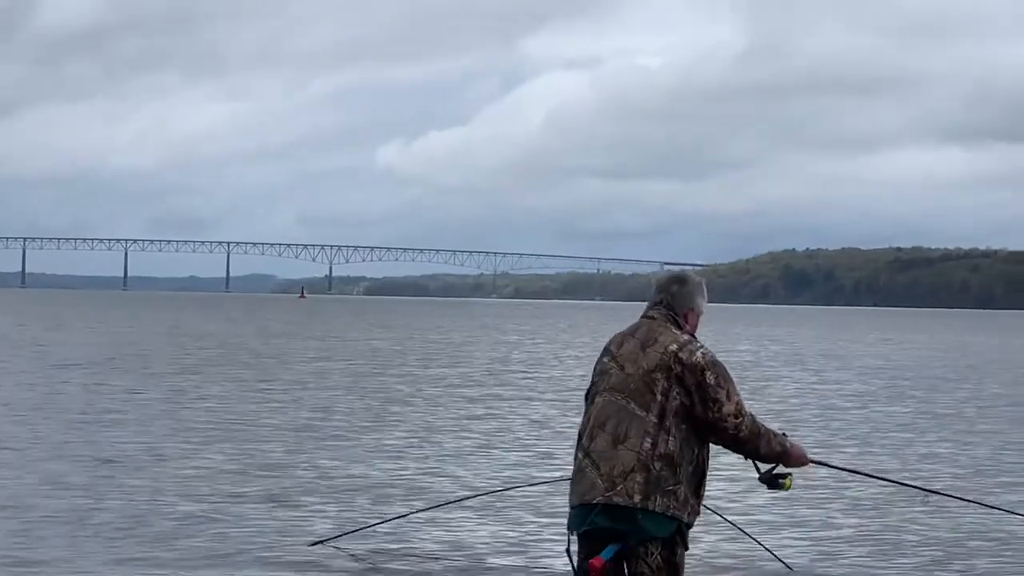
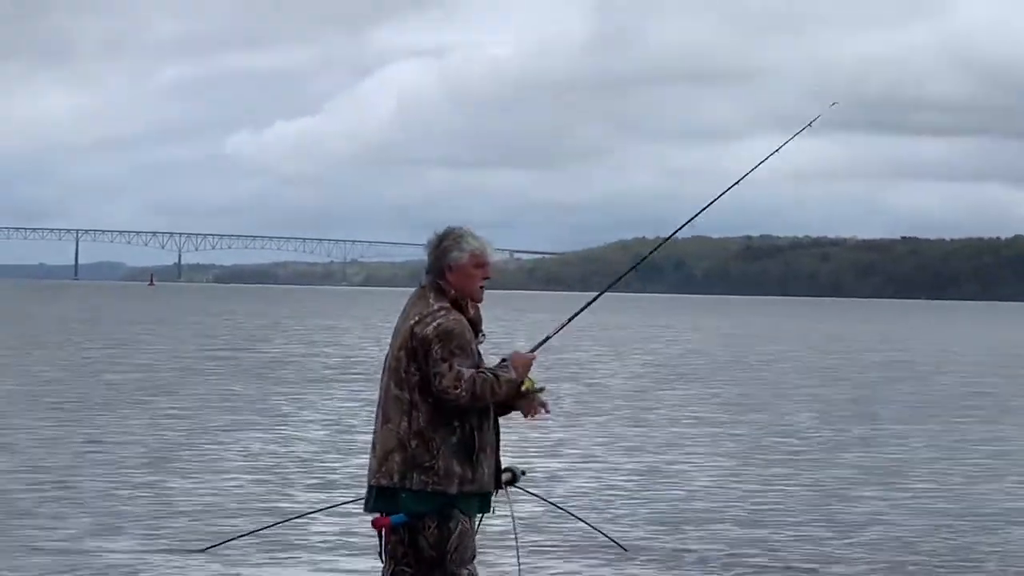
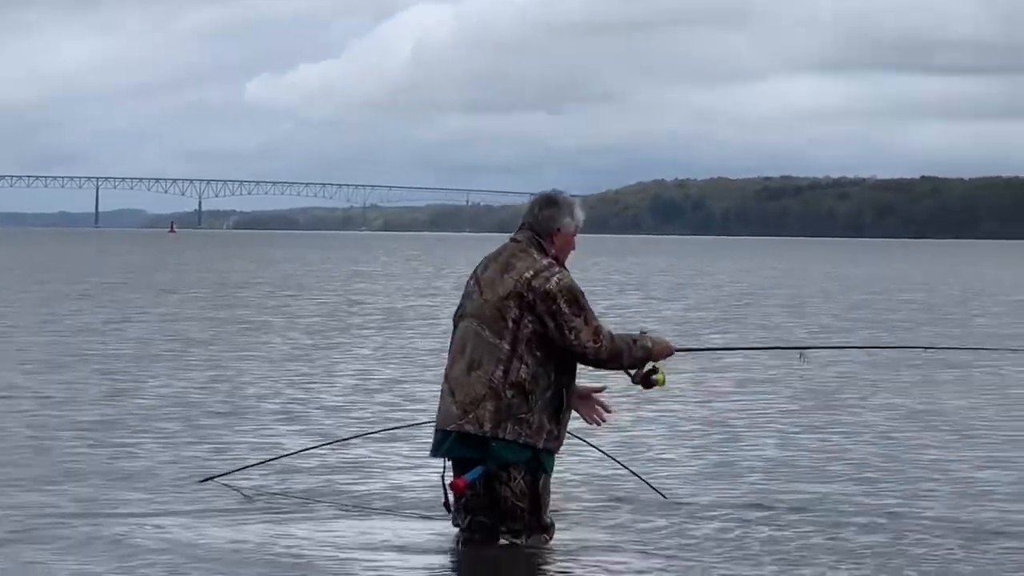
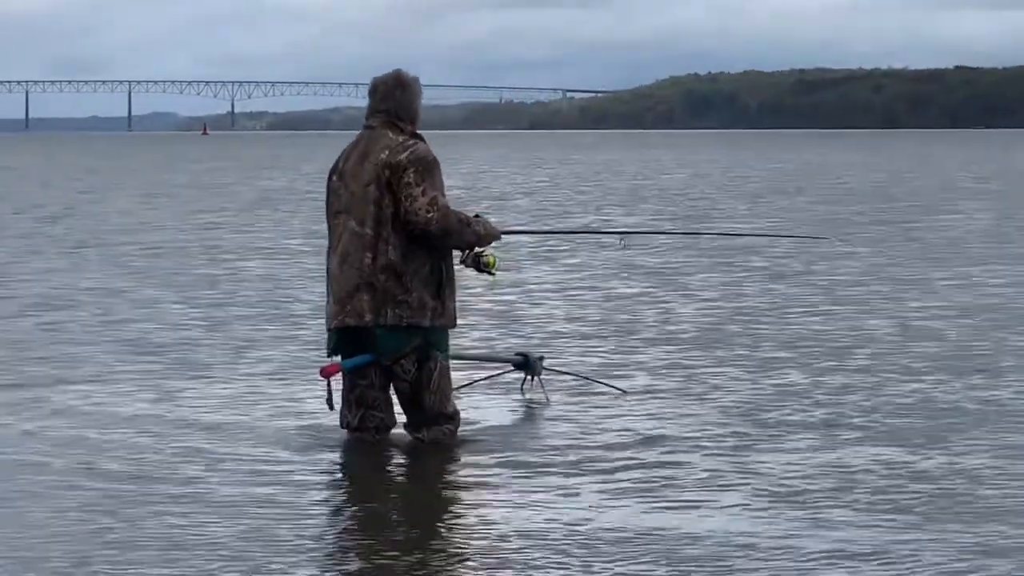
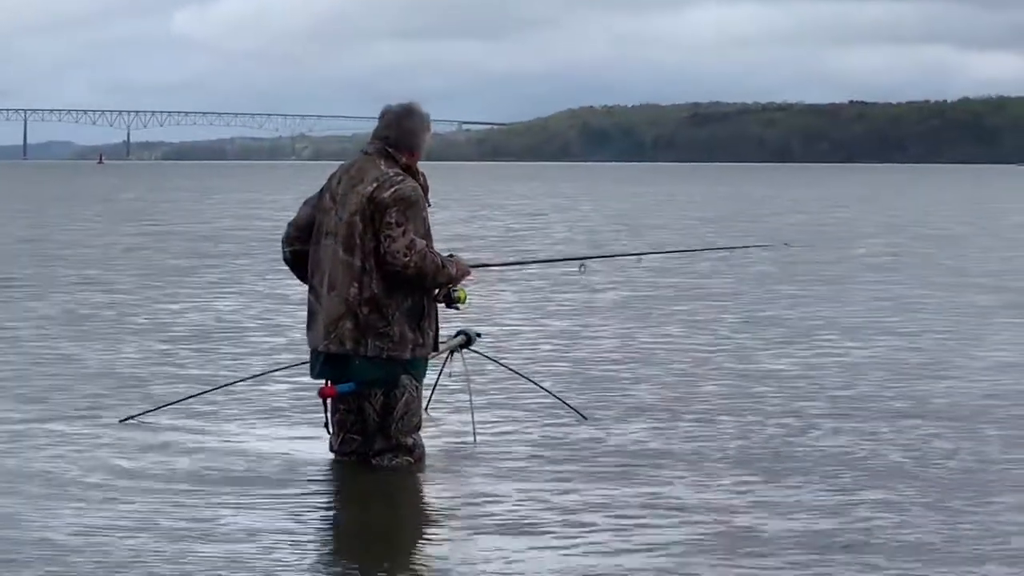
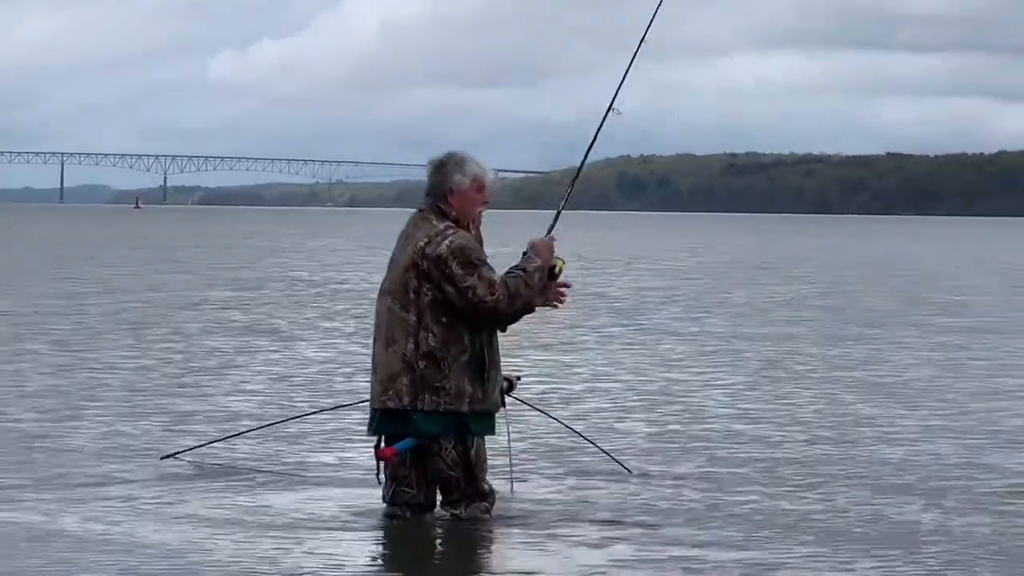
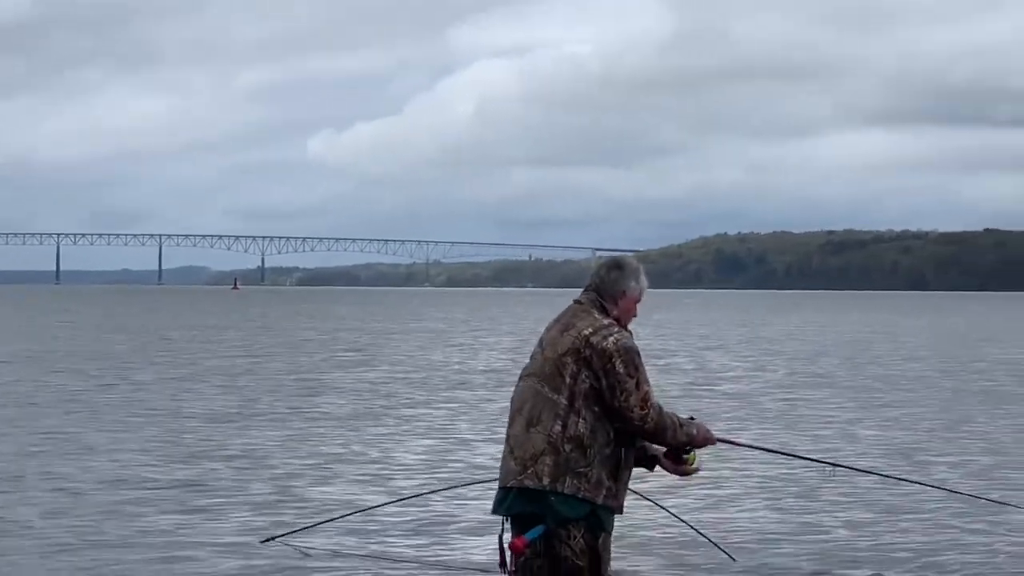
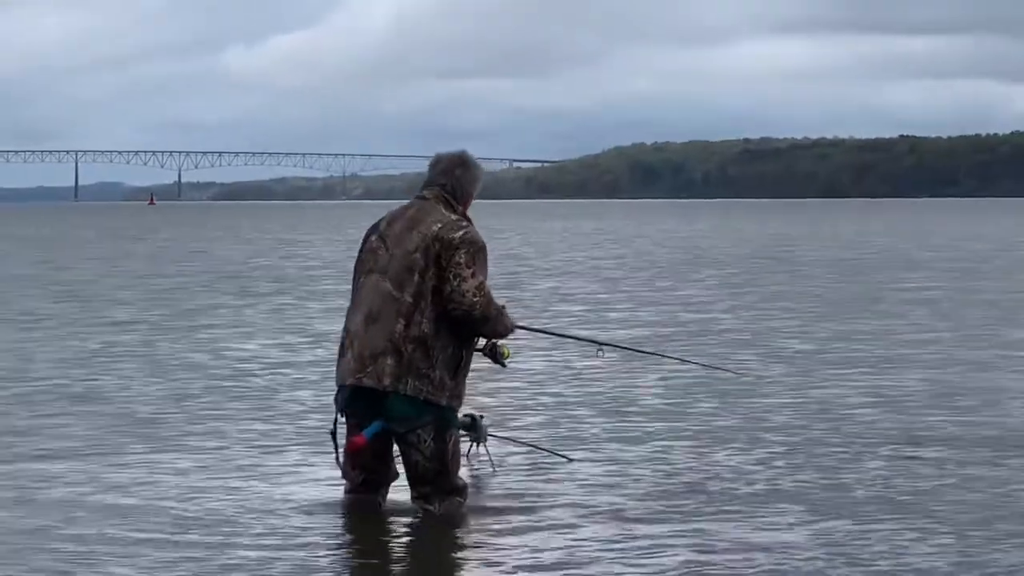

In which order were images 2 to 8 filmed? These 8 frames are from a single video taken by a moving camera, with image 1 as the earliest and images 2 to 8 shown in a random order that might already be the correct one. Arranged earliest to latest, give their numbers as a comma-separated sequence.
7, 3, 6, 2, 5, 8, 4
